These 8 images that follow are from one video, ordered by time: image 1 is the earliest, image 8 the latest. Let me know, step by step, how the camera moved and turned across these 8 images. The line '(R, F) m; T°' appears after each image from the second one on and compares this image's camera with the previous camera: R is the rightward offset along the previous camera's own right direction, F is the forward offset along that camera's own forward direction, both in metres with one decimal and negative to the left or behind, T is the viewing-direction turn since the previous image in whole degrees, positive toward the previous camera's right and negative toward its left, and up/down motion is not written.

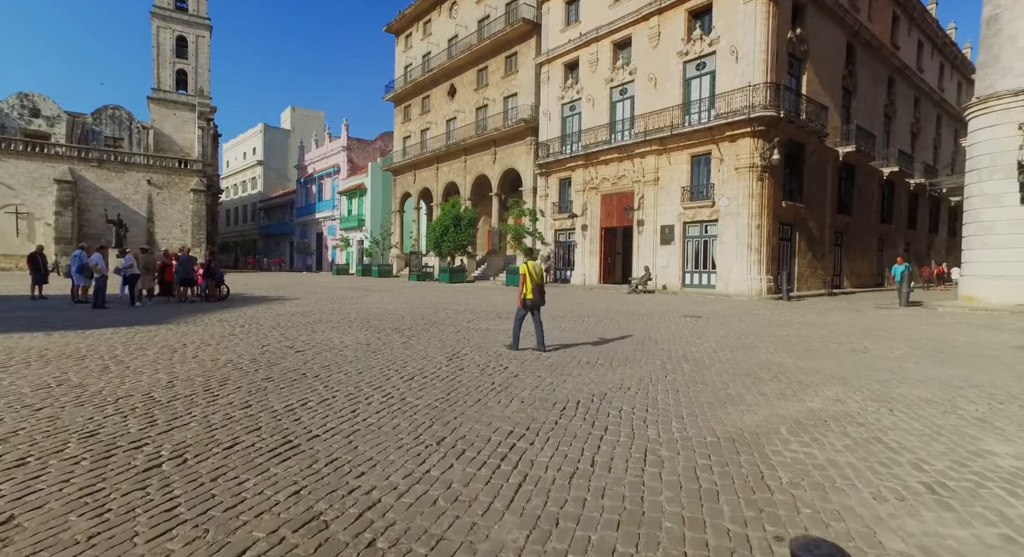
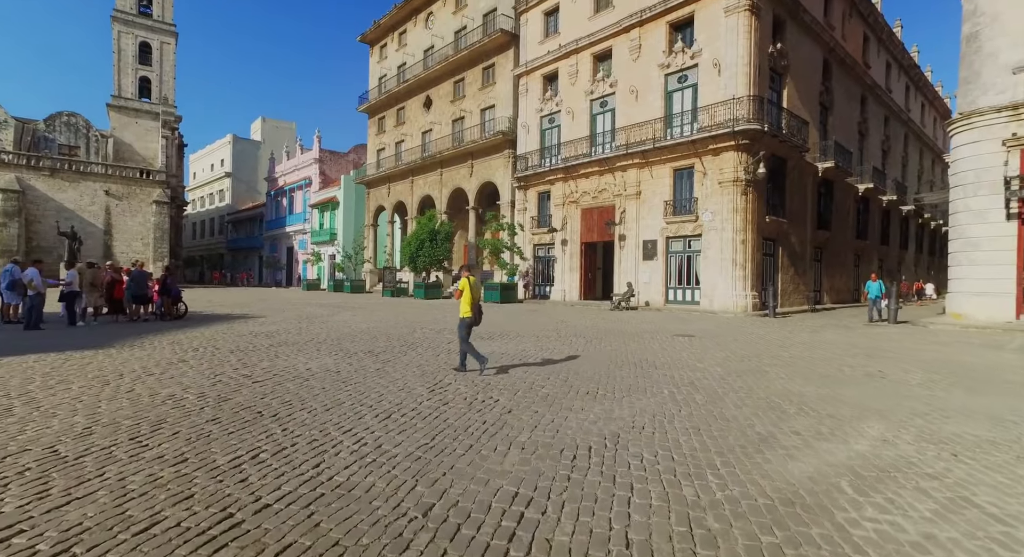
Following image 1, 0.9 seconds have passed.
(-0.2, +0.8) m; +3°
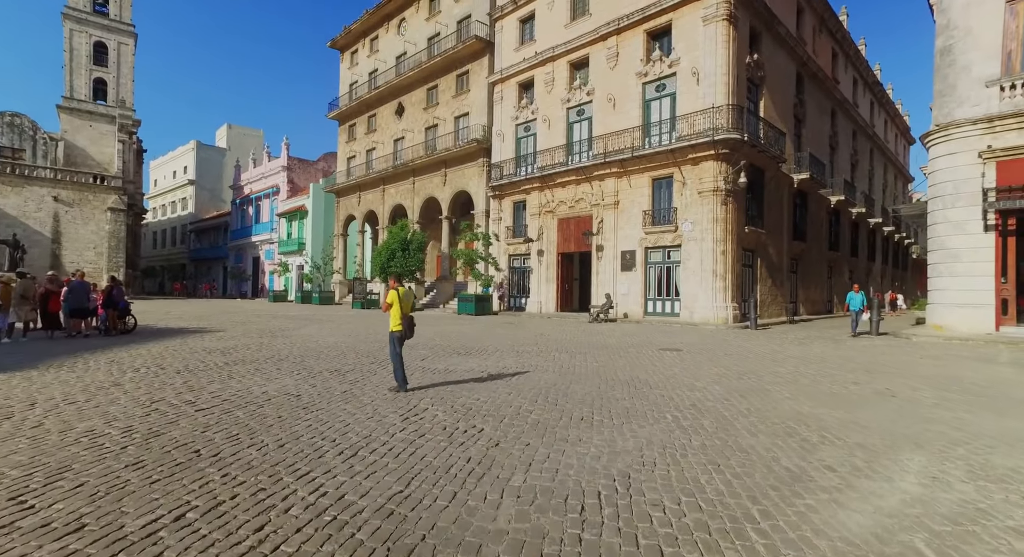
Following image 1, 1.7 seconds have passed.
(-0.1, +0.7) m; +3°
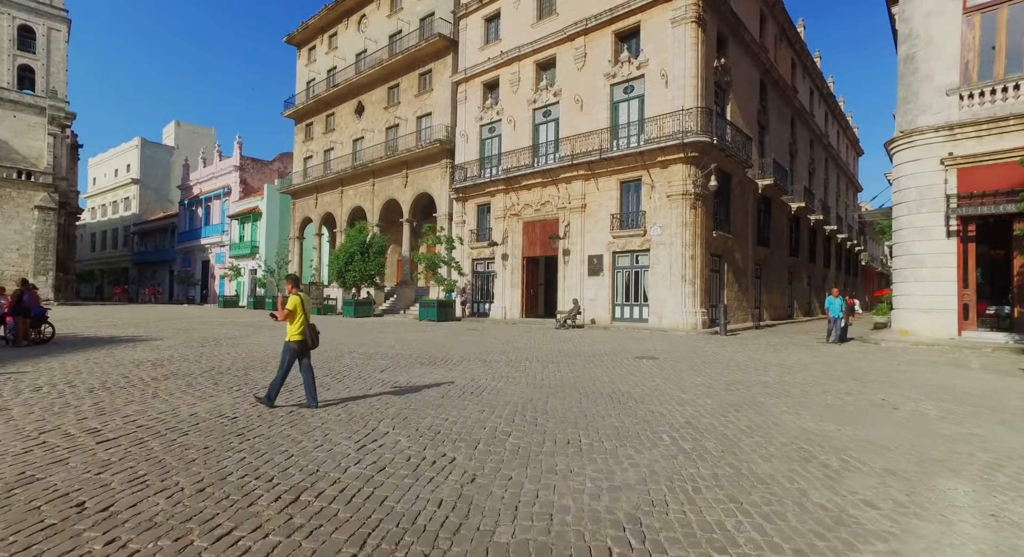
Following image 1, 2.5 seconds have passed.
(-0.1, +0.8) m; +4°
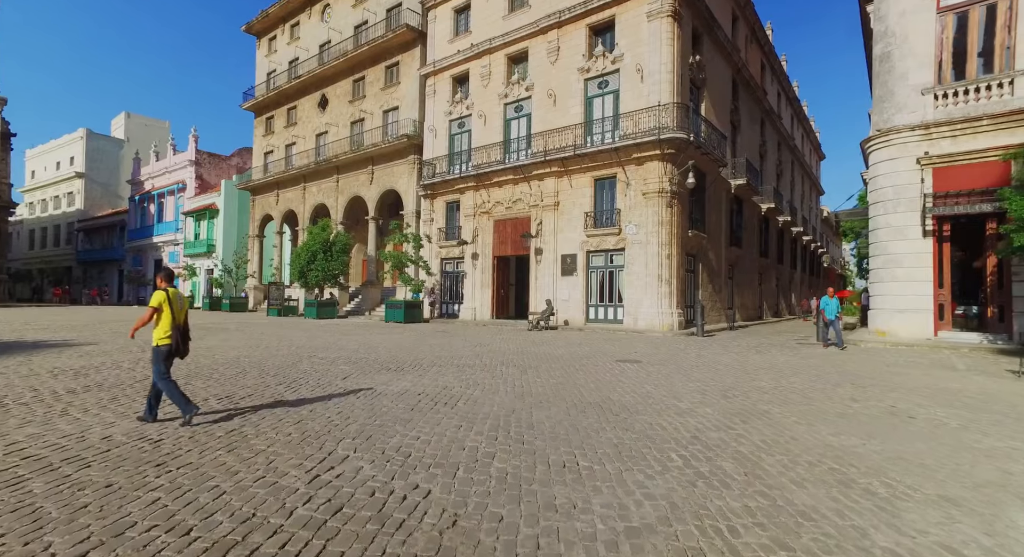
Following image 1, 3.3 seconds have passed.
(-0.2, +0.8) m; +4°
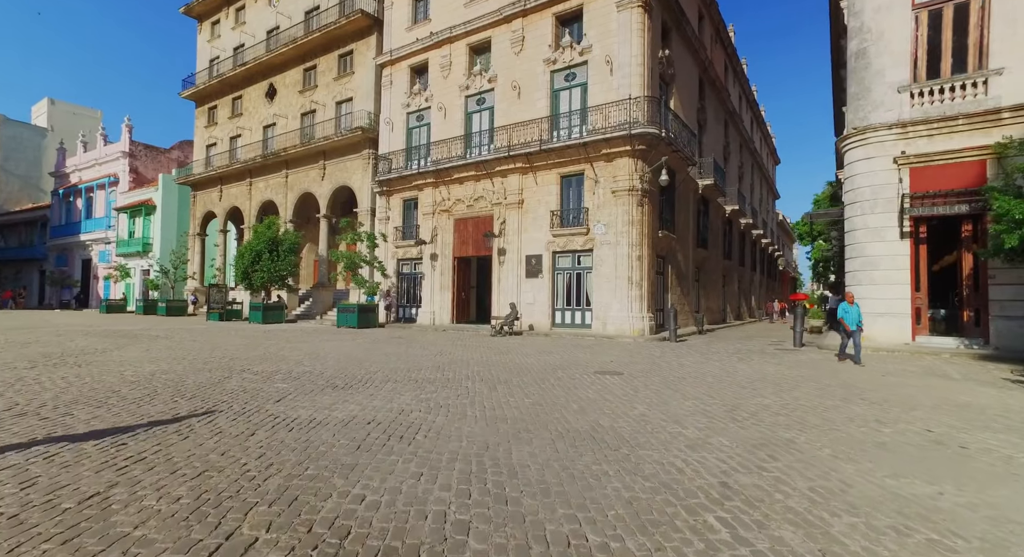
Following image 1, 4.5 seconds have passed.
(-0.2, +1.3) m; +5°
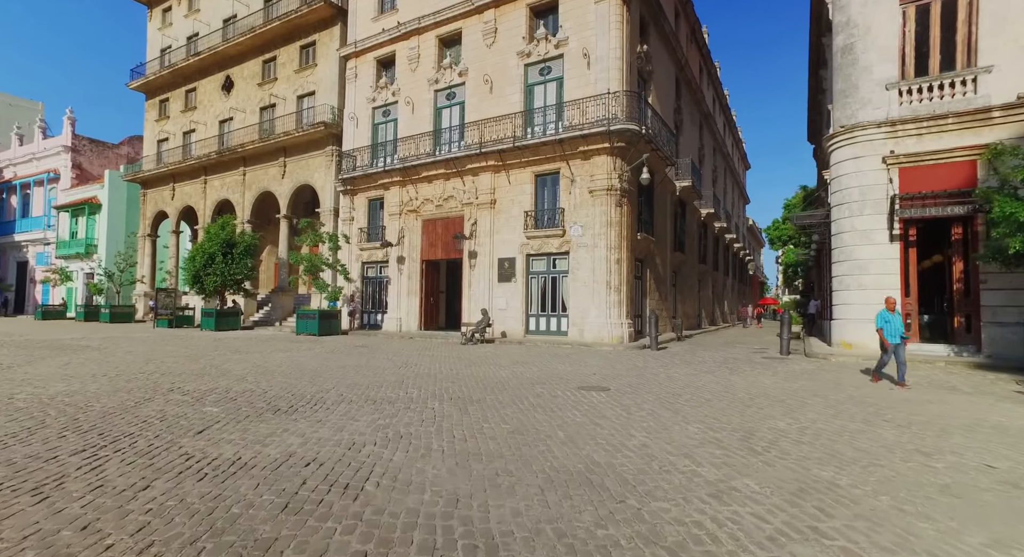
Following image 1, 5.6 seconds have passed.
(-0.1, +1.1) m; +3°
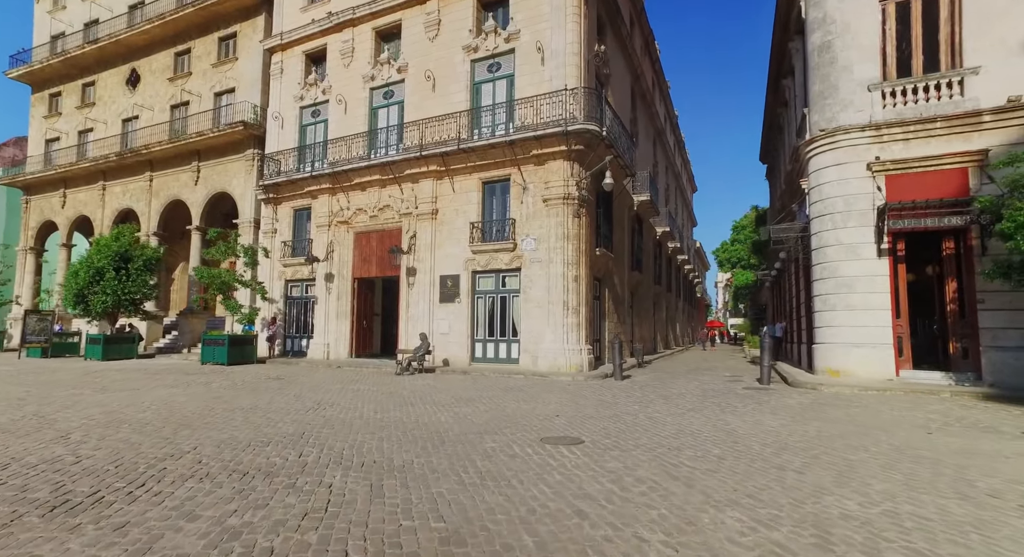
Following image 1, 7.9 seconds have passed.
(+0.1, +2.3) m; +6°
